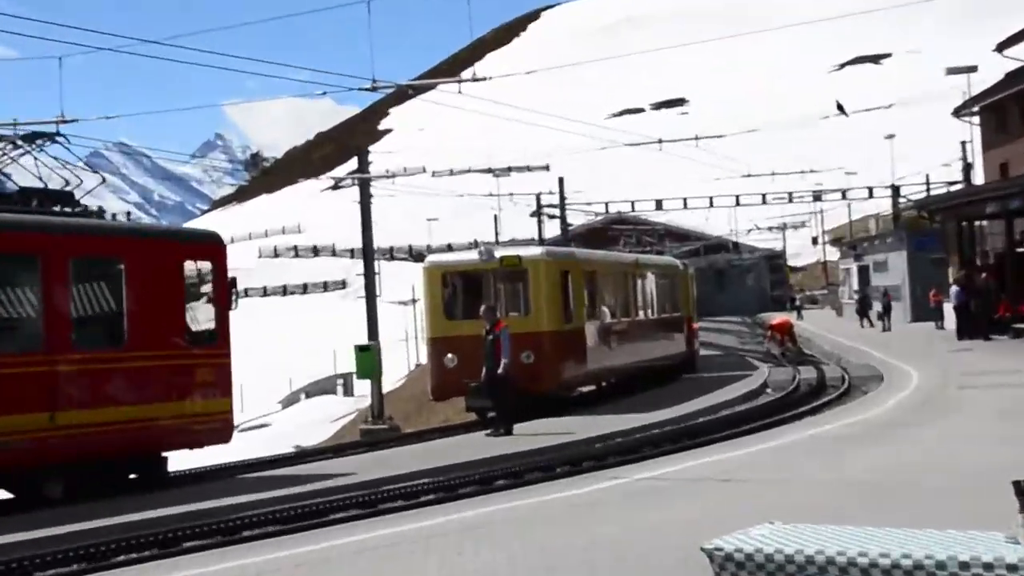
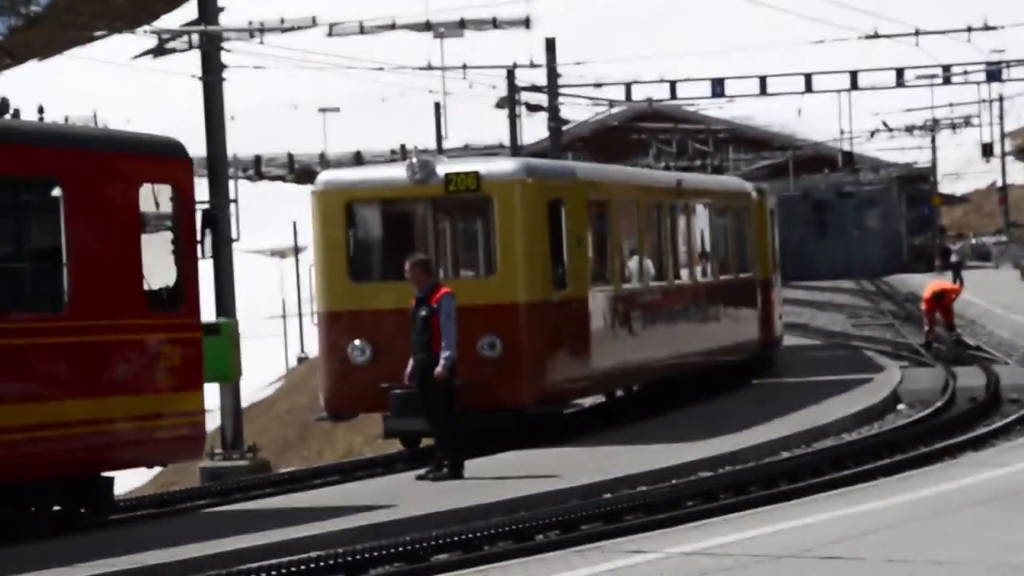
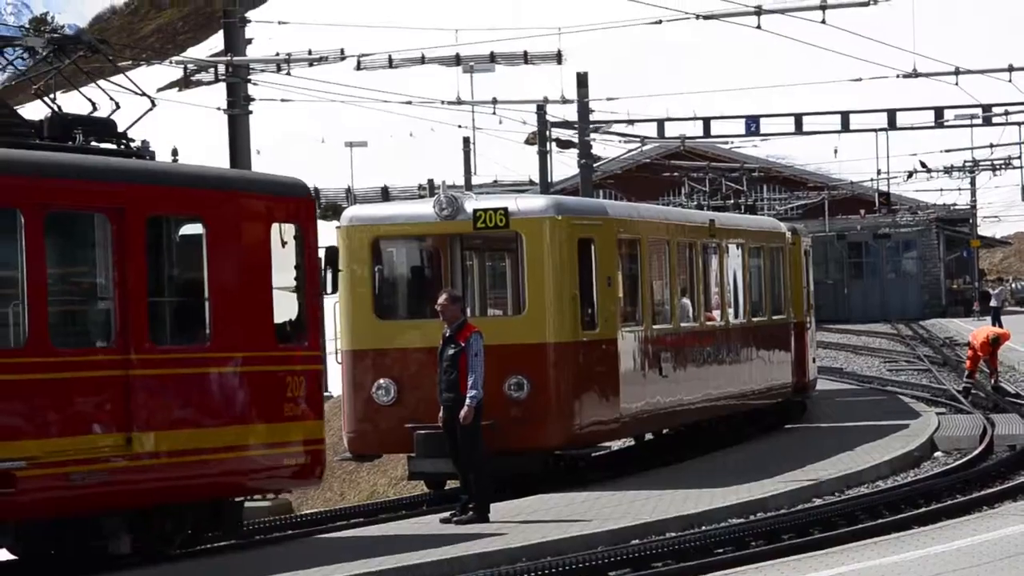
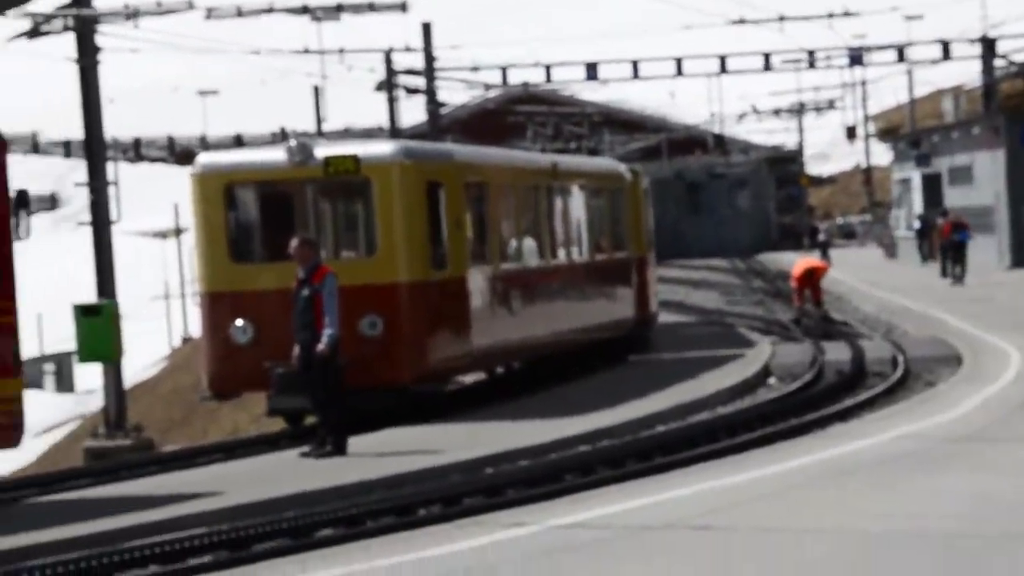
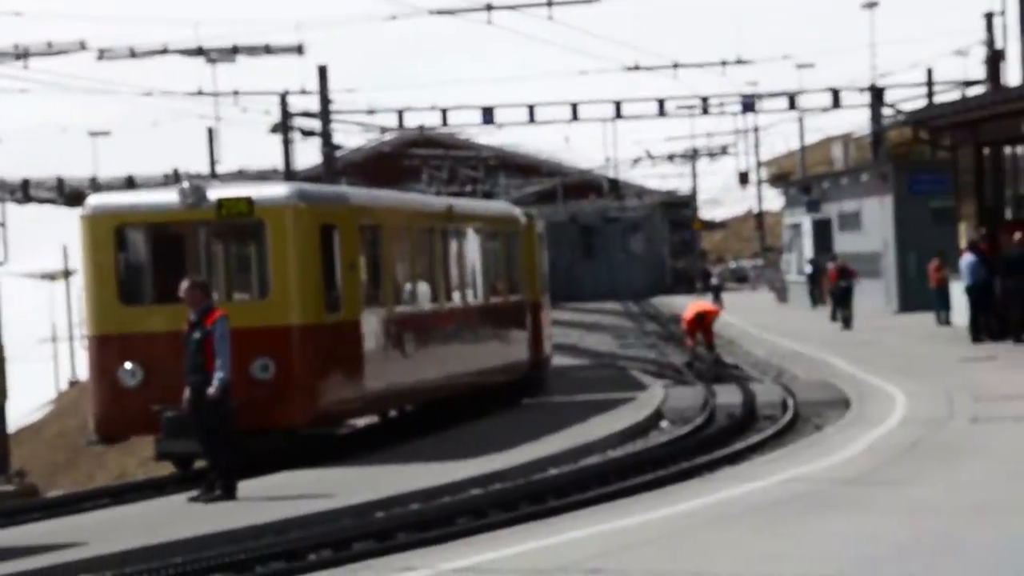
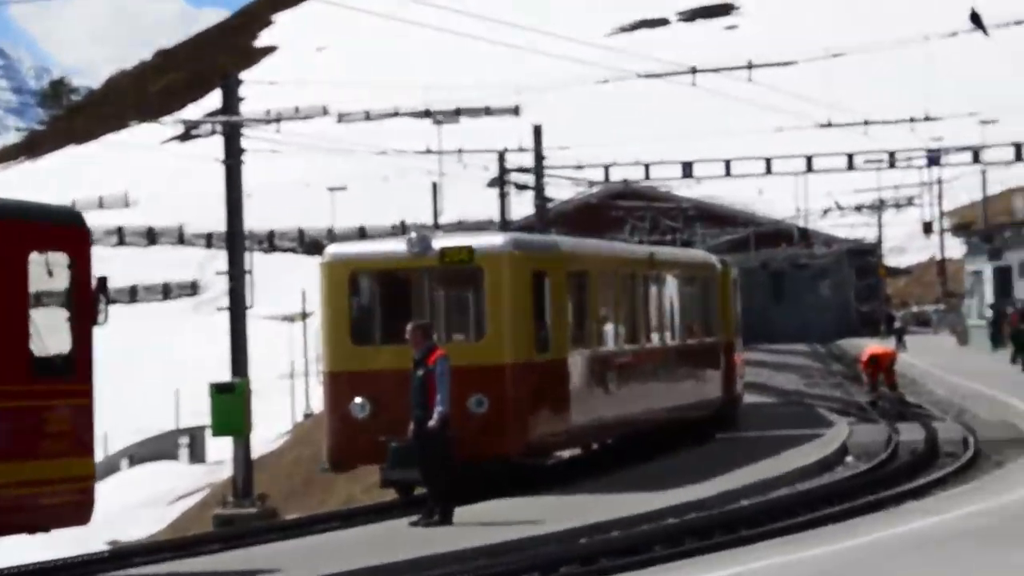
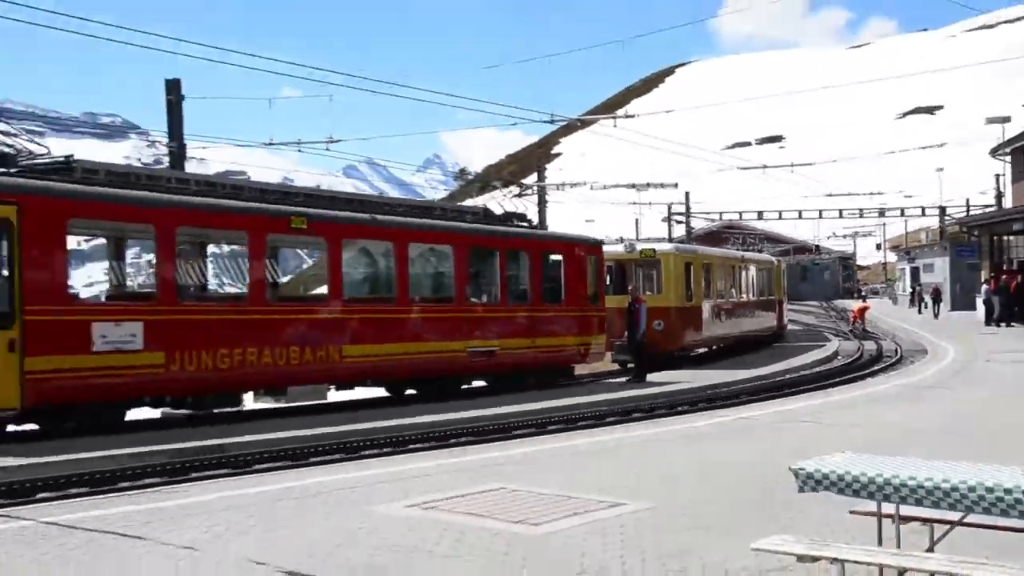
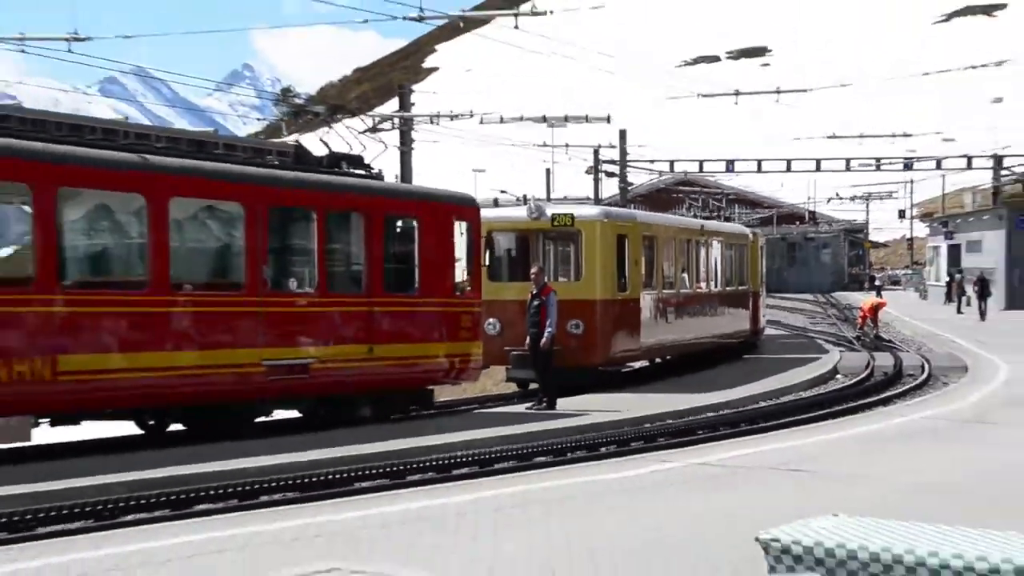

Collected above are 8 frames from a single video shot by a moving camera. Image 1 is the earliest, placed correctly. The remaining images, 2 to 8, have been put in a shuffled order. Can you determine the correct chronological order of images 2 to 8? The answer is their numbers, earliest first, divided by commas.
6, 5, 4, 2, 3, 8, 7
